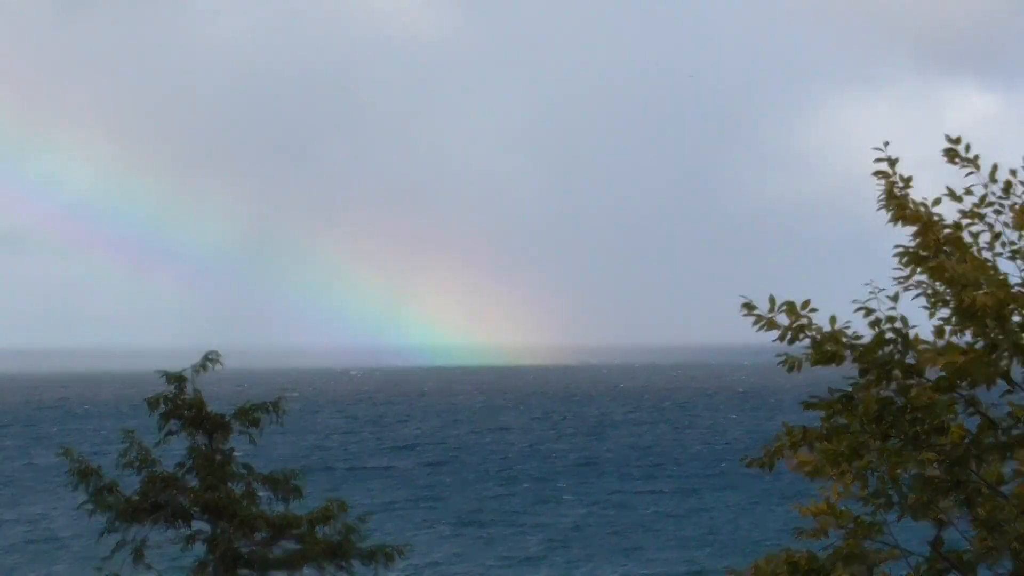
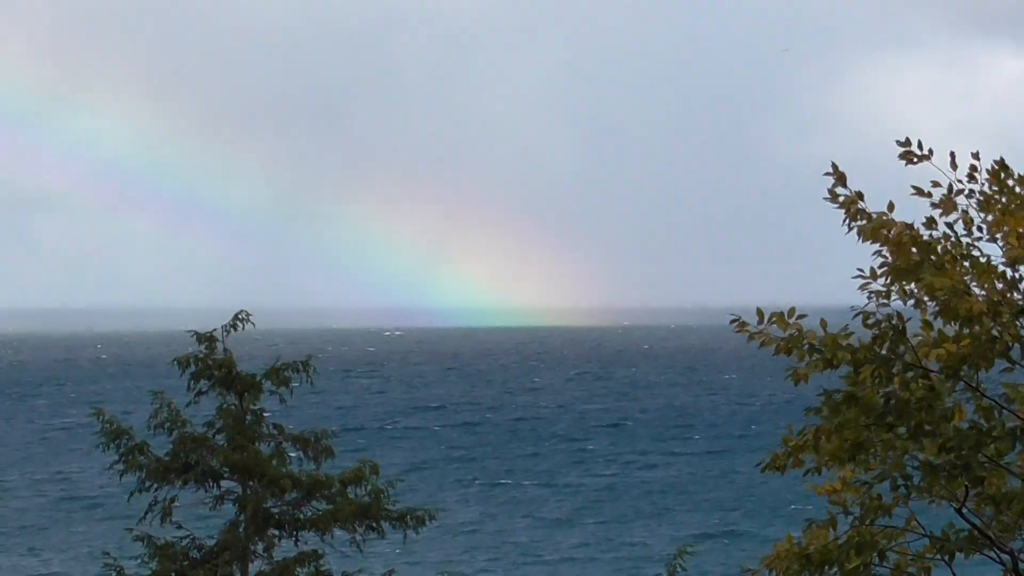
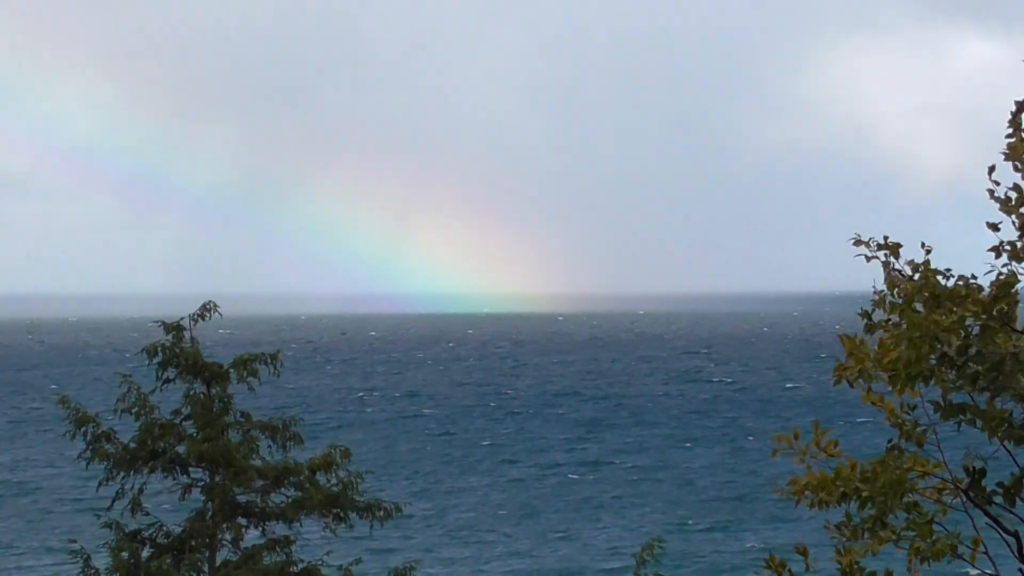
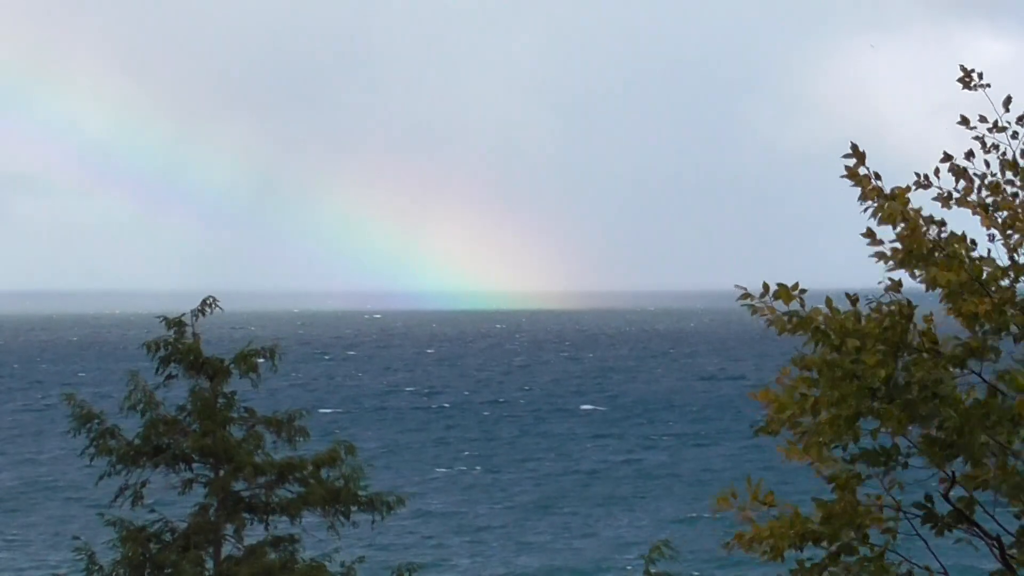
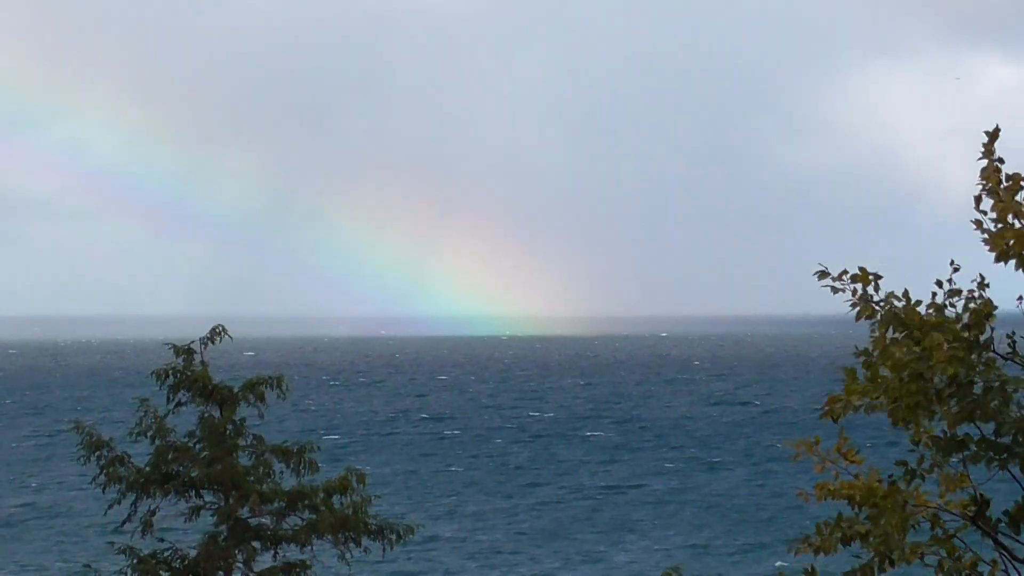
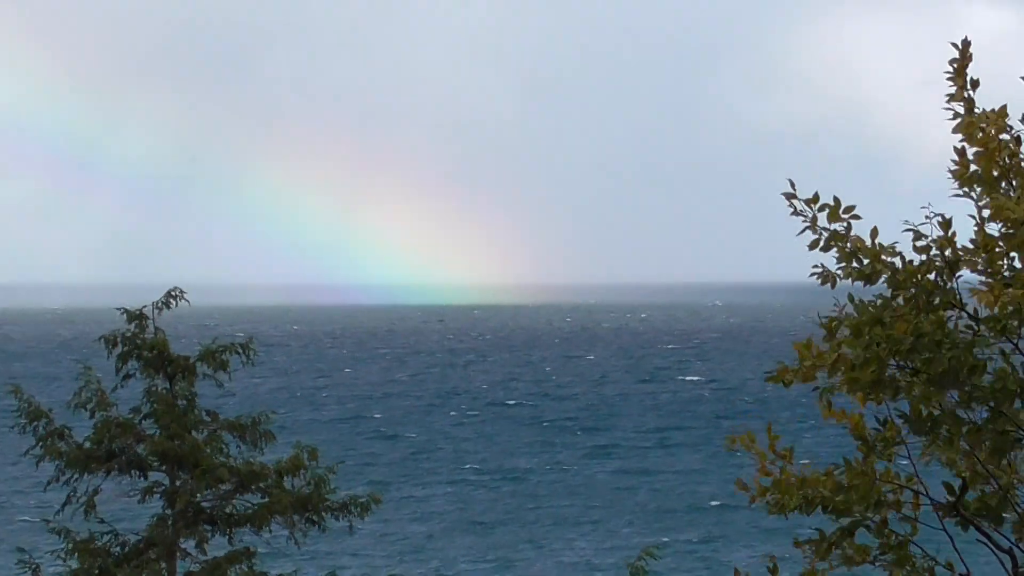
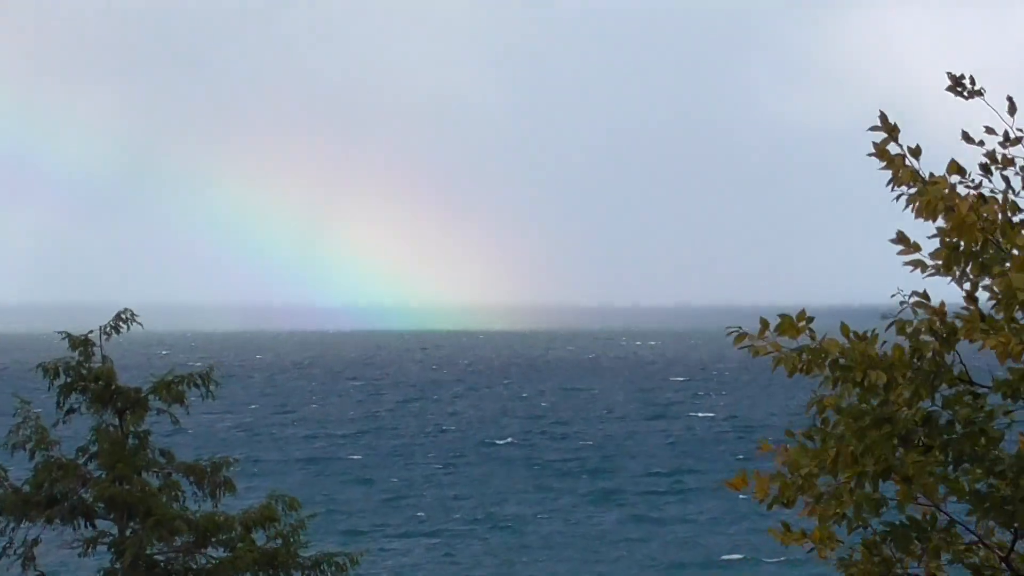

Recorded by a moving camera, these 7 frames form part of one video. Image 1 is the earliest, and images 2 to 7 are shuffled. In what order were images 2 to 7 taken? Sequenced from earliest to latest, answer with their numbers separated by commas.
2, 4, 5, 3, 6, 7
